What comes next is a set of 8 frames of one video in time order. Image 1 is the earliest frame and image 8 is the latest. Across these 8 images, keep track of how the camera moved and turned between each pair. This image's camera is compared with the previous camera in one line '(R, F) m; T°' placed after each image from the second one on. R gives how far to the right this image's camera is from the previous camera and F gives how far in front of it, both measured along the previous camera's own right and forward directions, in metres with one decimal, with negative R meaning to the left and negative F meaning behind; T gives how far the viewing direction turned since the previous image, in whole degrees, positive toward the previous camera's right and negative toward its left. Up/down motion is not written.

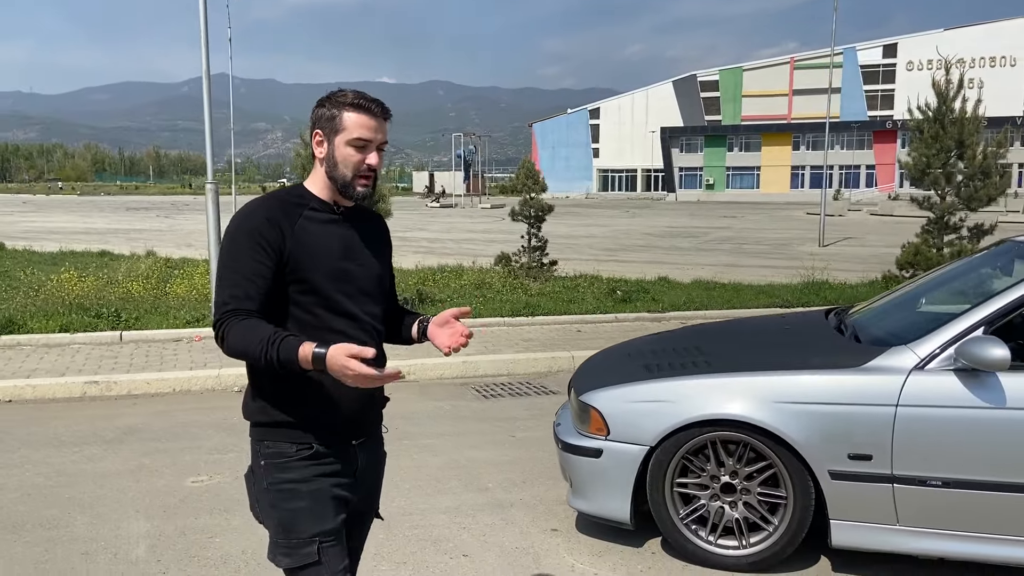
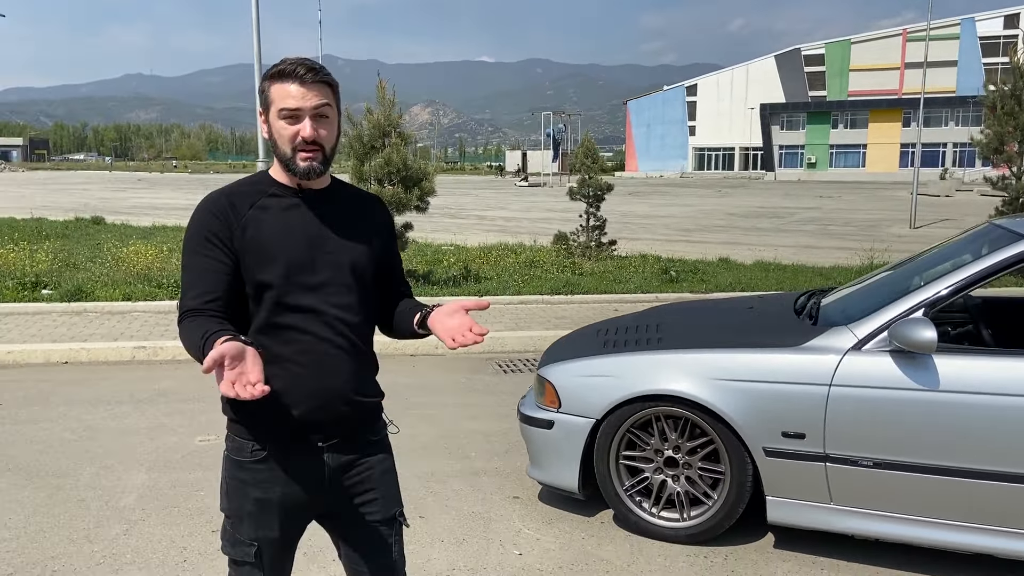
(+0.7, -0.1) m; -6°
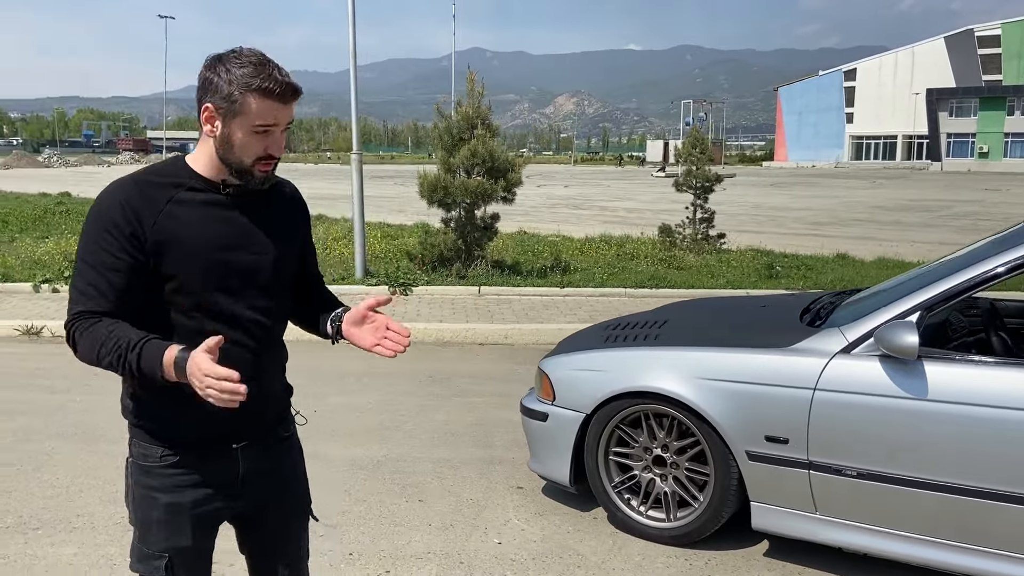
(+0.7, 0.0) m; -10°
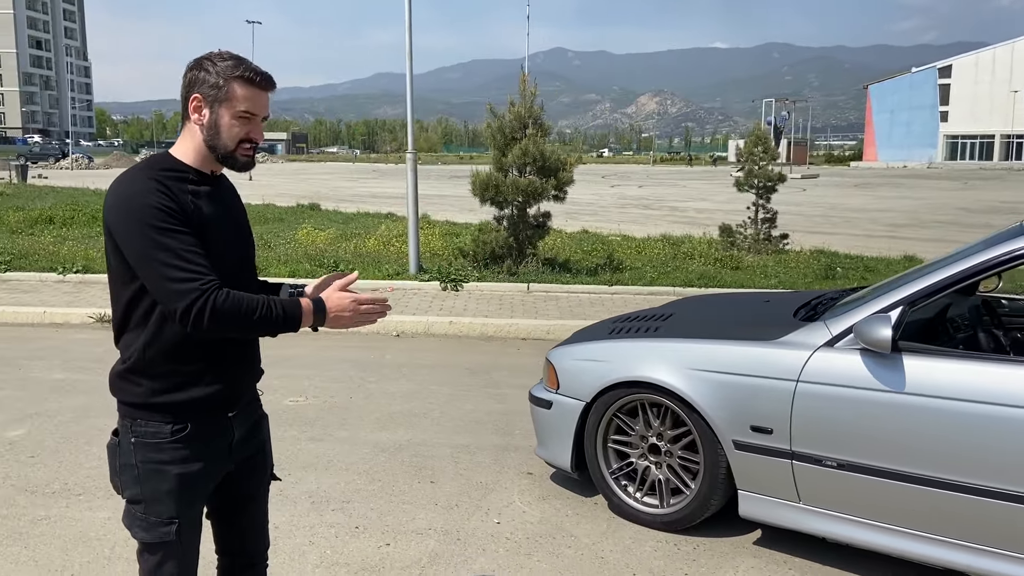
(+0.4, -0.2) m; -5°
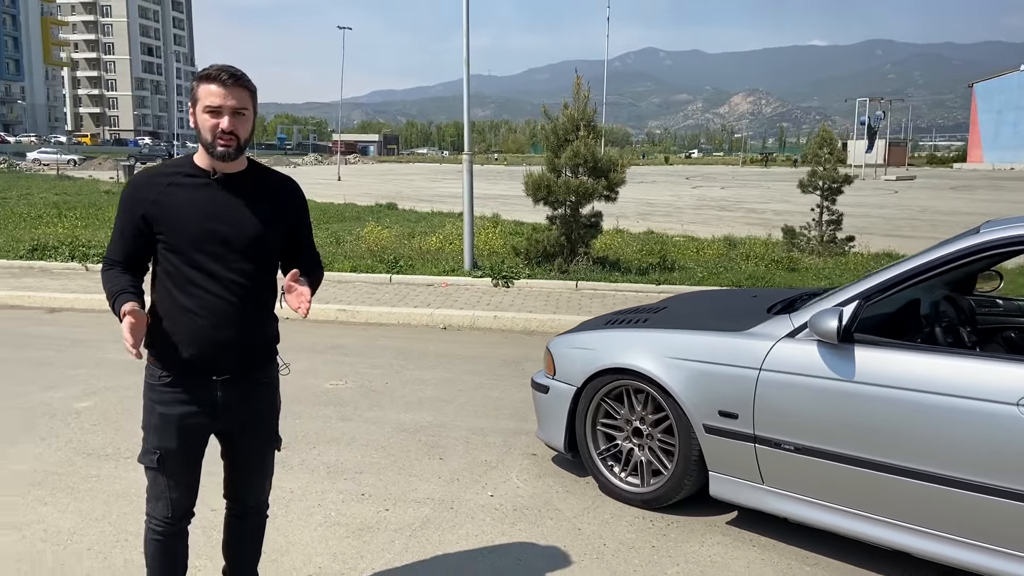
(+0.5, -0.3) m; -6°
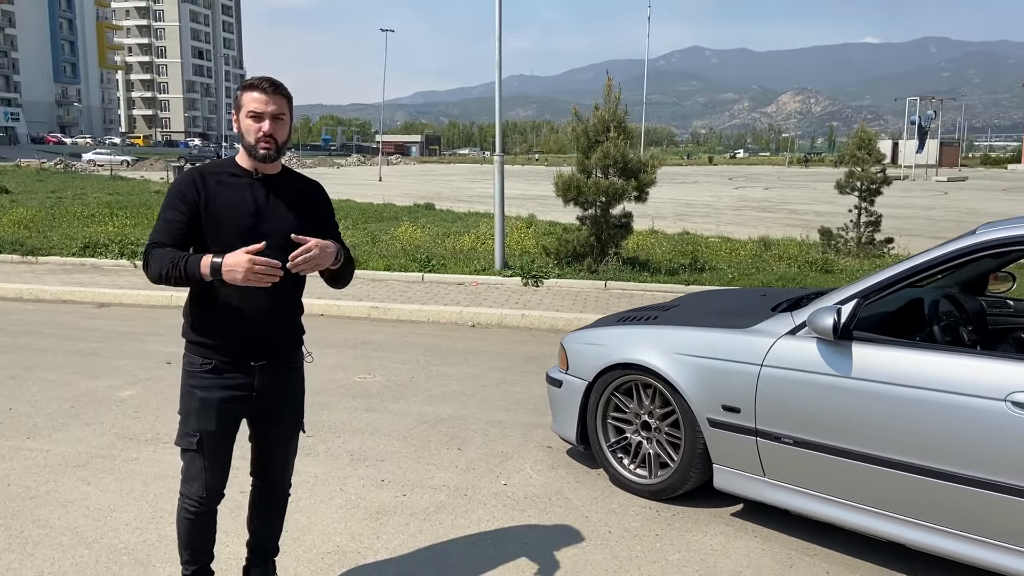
(+0.2, -0.2) m; -3°
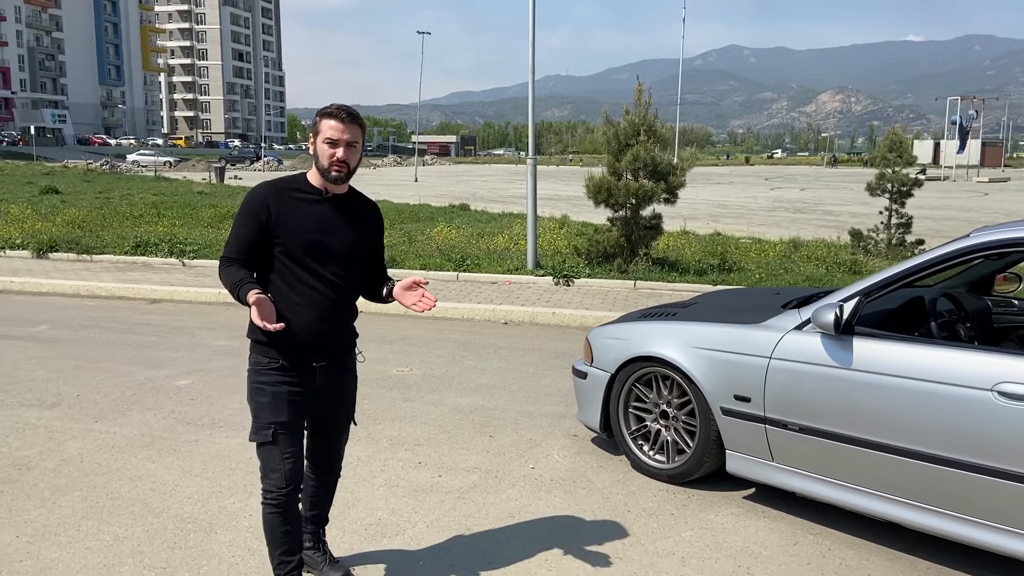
(0.0, -0.4) m; -2°
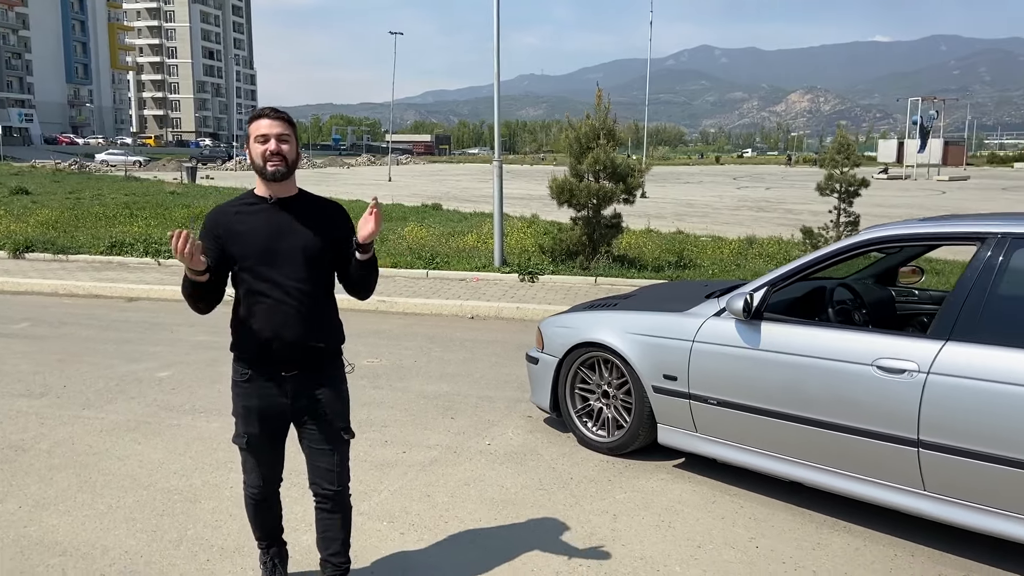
(+0.1, -0.5) m; +2°
